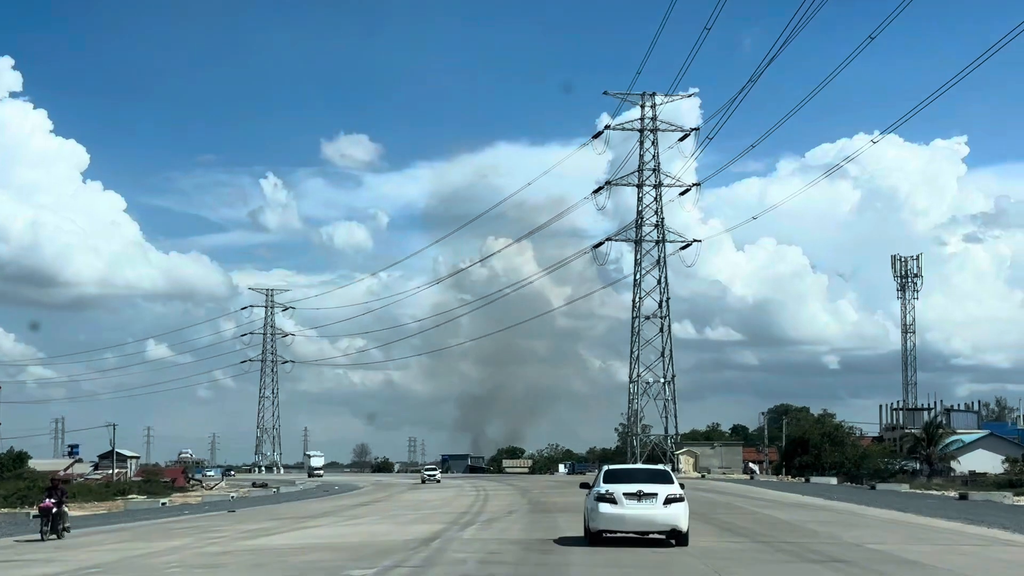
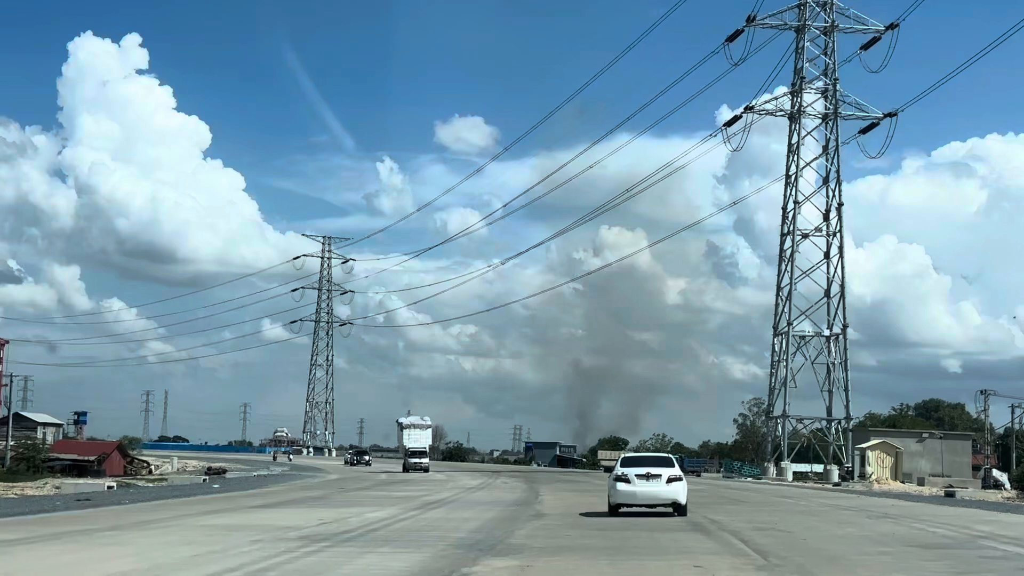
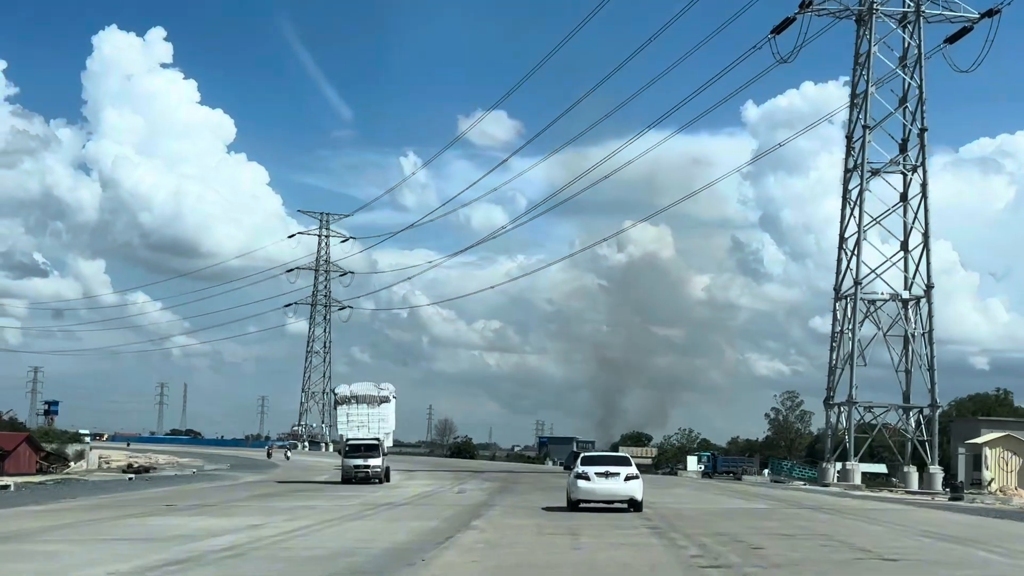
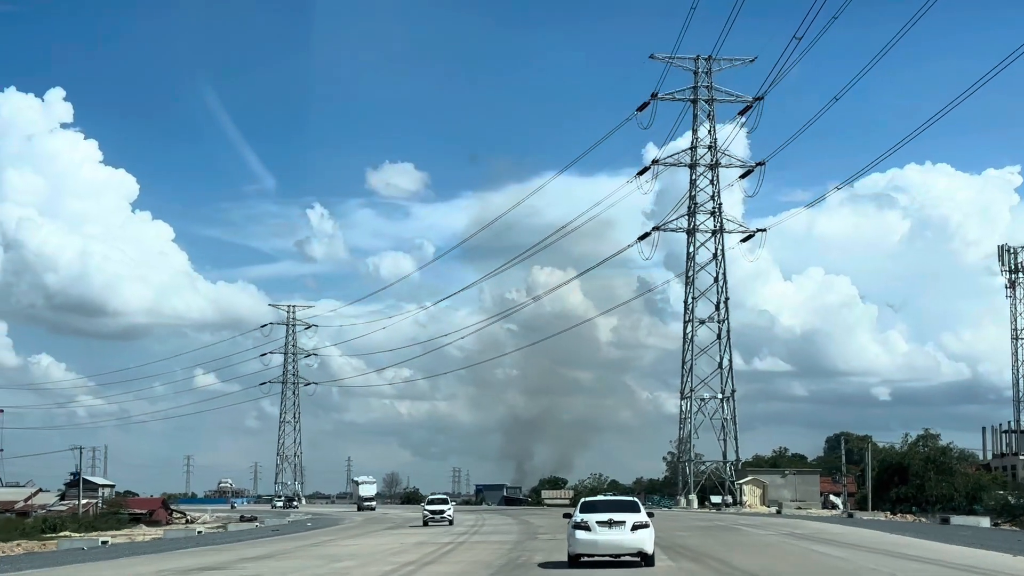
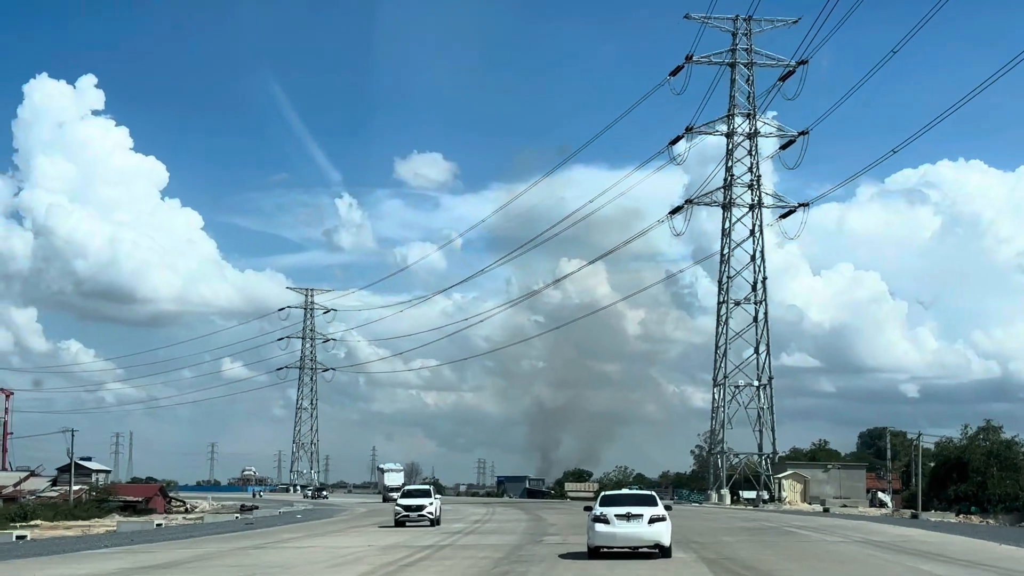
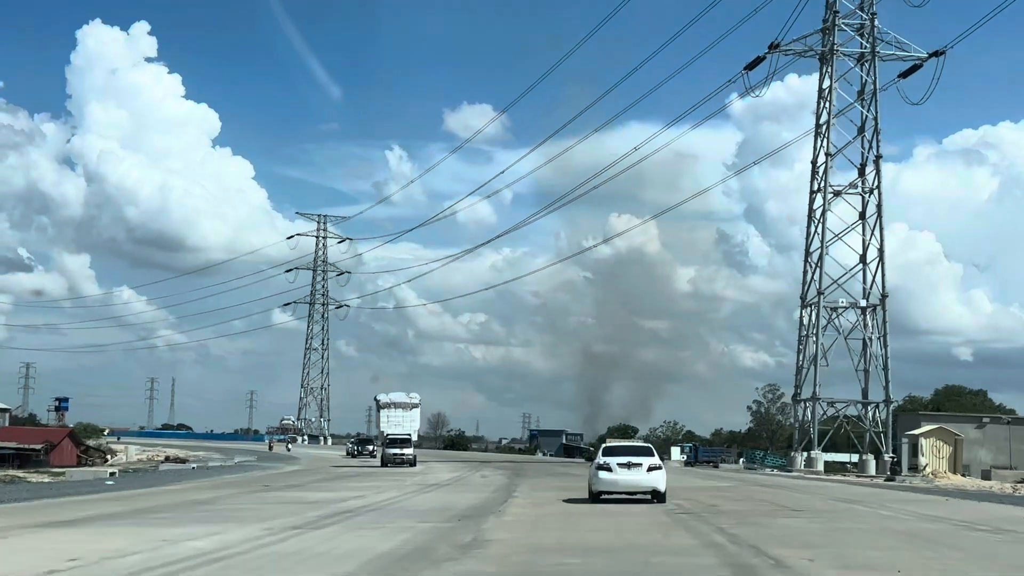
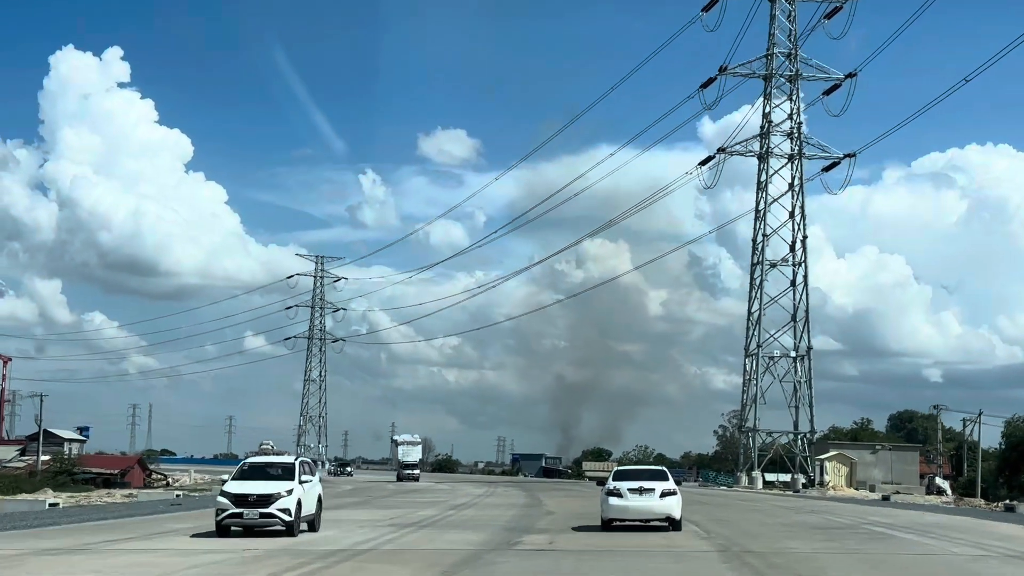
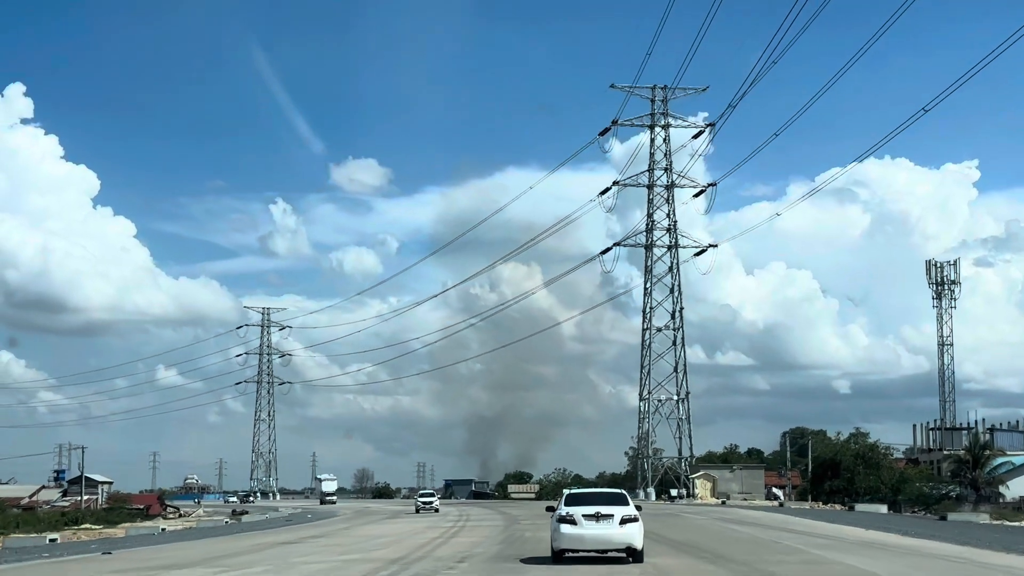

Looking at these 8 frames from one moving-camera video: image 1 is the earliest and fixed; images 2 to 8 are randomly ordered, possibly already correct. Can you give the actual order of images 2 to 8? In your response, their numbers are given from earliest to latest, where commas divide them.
8, 4, 5, 7, 2, 6, 3
